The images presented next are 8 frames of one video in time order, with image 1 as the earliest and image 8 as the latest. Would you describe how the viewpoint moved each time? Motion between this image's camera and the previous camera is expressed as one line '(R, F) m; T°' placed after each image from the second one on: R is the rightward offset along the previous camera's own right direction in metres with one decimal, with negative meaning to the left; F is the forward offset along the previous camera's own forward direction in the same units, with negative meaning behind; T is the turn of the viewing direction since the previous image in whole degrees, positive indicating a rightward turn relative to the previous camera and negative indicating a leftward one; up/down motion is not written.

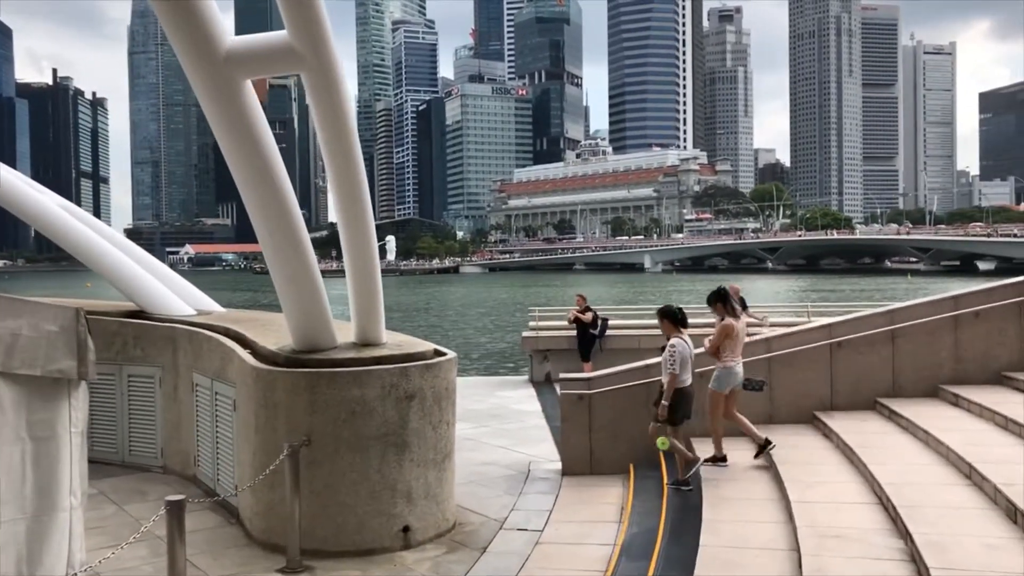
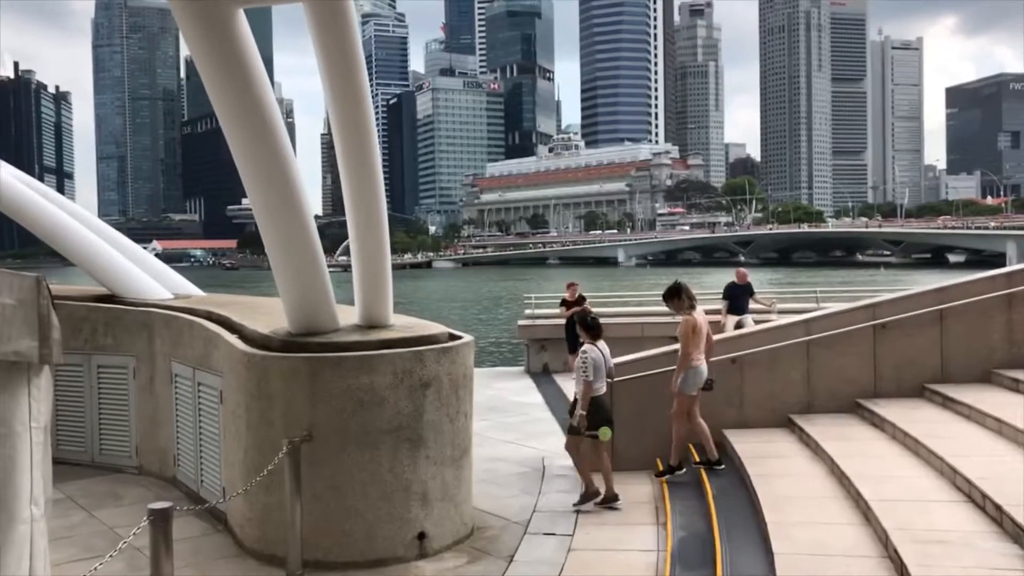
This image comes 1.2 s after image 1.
(-0.4, +0.9) m; +2°
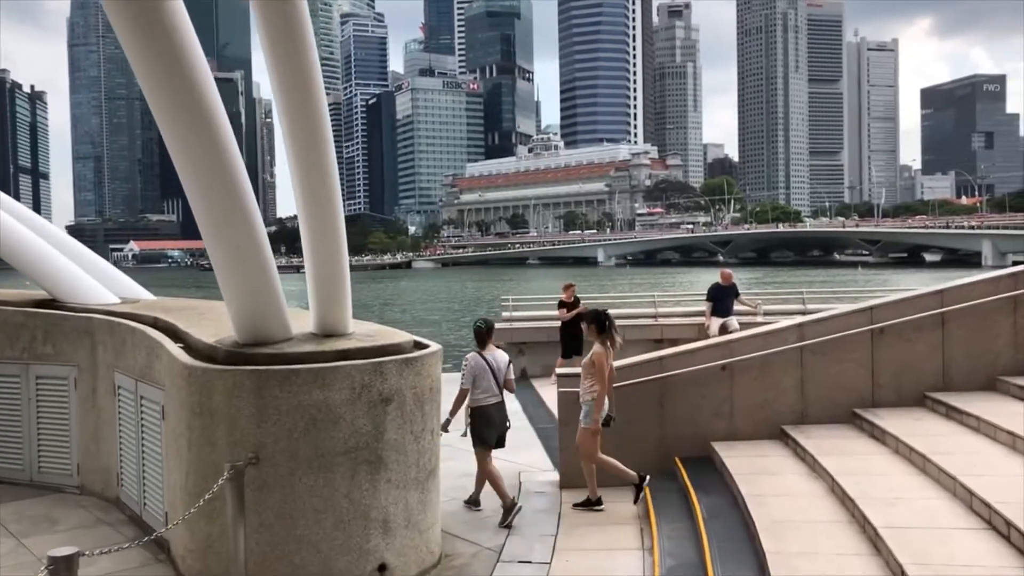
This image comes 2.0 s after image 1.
(+0.1, +0.6) m; +1°
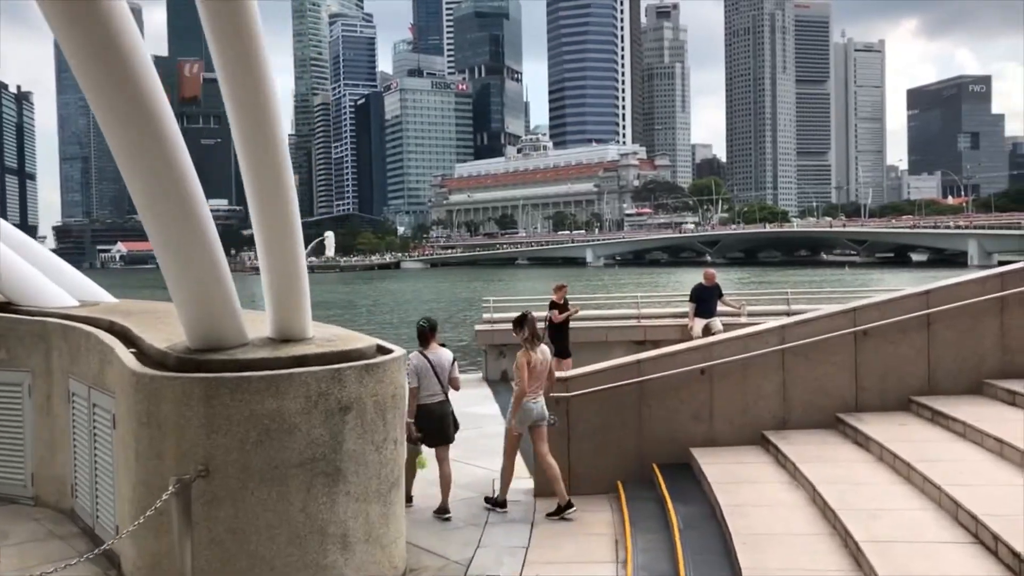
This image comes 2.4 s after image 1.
(+0.1, +0.3) m; +1°
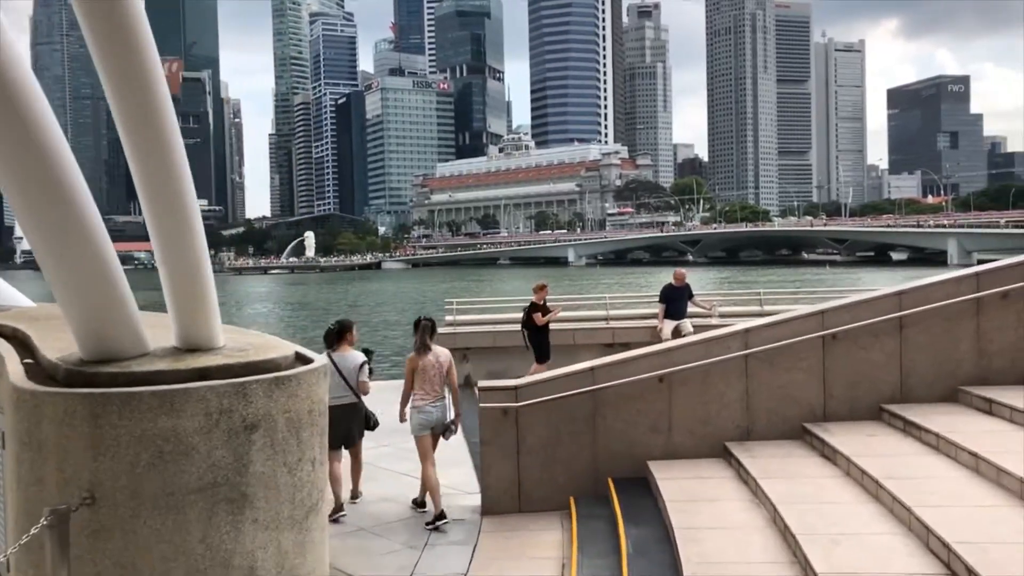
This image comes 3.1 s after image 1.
(+0.3, +0.5) m; +1°
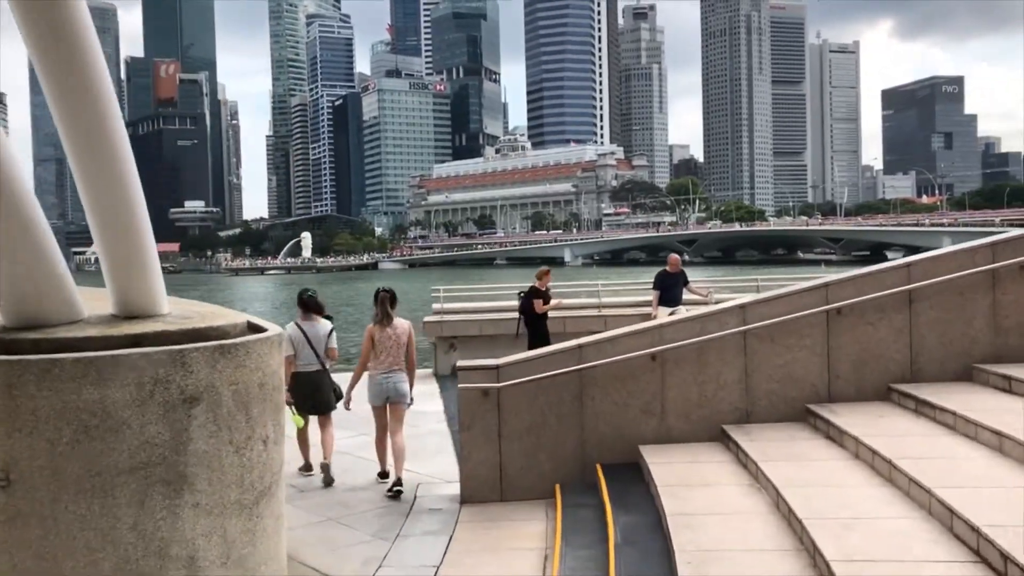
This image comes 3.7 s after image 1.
(+0.1, +0.5) m; 0°
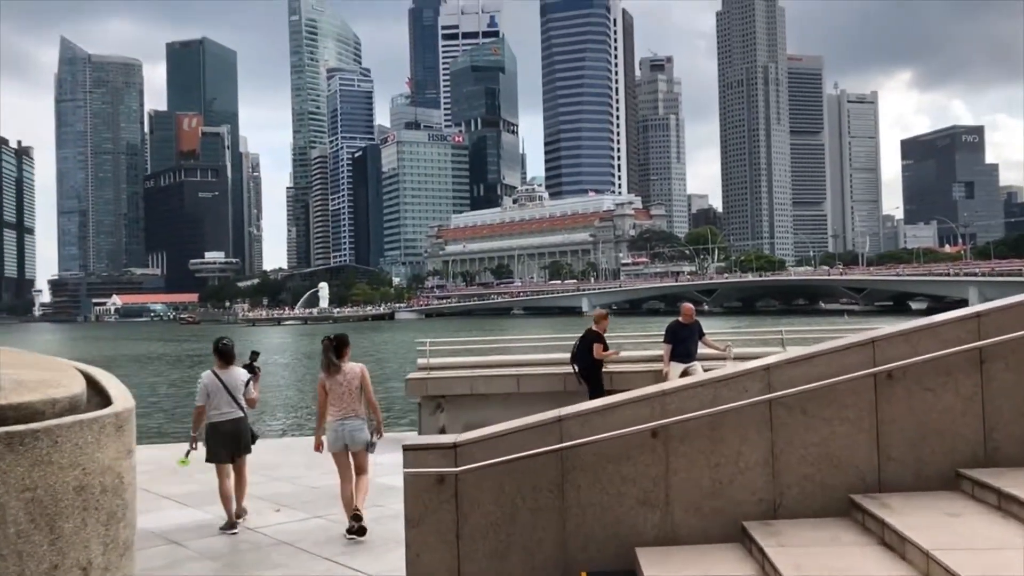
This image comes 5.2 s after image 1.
(+0.3, +1.4) m; -1°
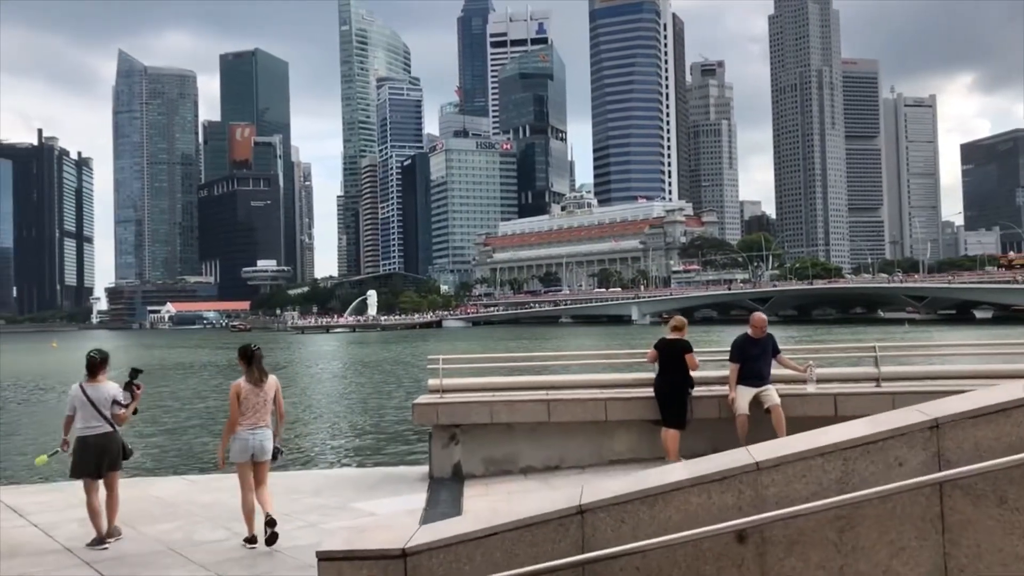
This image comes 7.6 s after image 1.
(+0.2, +2.2) m; -3°
